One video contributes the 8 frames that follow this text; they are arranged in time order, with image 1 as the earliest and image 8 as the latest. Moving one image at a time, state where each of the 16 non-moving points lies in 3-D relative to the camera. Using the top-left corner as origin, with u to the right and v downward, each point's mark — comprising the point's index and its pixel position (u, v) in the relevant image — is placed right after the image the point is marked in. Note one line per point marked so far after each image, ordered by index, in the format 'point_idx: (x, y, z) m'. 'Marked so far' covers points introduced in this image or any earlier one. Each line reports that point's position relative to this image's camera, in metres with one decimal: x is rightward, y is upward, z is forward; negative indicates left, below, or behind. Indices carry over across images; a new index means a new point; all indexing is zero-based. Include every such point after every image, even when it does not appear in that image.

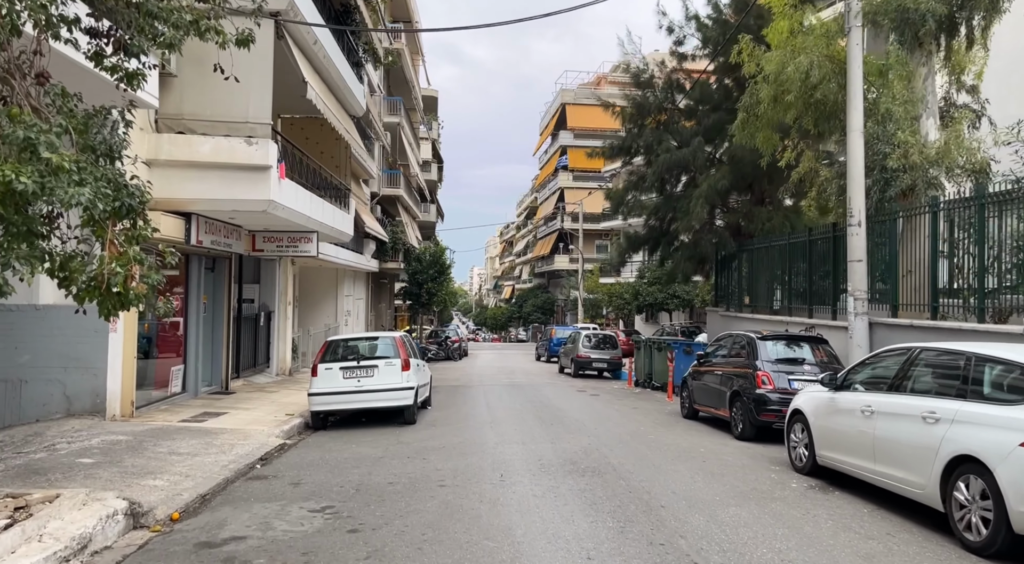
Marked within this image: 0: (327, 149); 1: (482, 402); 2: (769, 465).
0: (-5.2, +3.7, +17.4) m
1: (-0.7, -2.6, +13.8) m
2: (+3.1, -2.2, +7.6) m
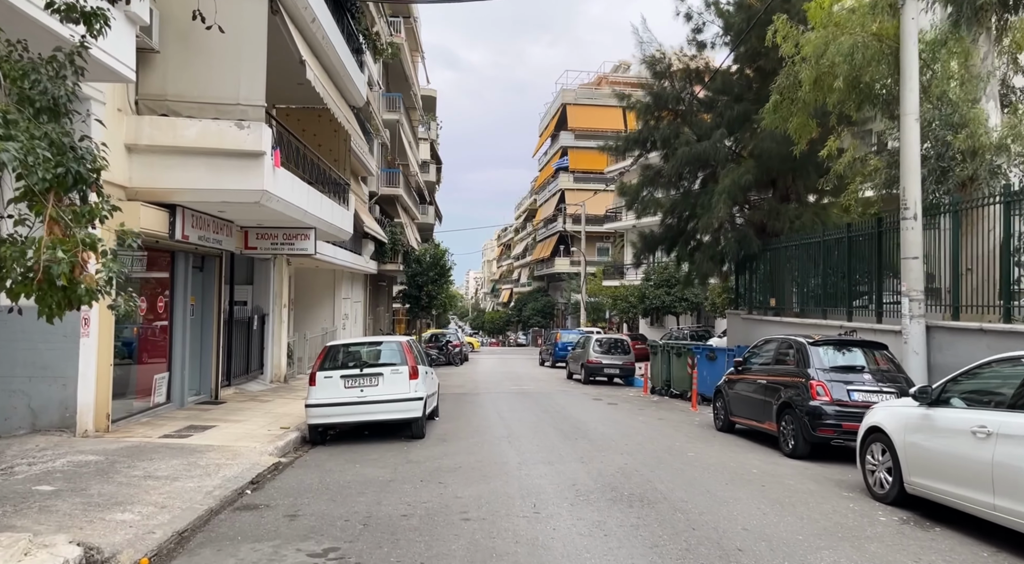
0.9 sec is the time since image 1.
0: (-4.9, +3.7, +16.4) m
1: (-0.4, -2.6, +12.7) m
2: (+3.4, -2.2, +6.6) m
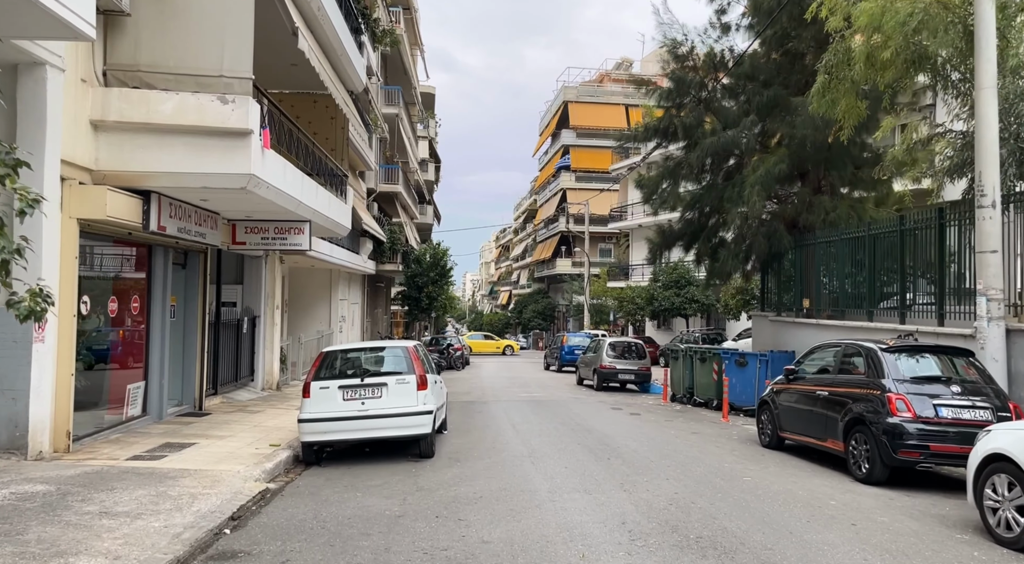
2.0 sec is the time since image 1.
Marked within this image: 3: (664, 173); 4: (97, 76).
0: (-4.6, +3.7, +15.2) m
1: (-0.1, -2.6, +11.5) m
2: (+3.7, -2.1, +5.4) m
3: (+4.0, +2.9, +16.6) m
4: (-5.4, +2.7, +8.3) m
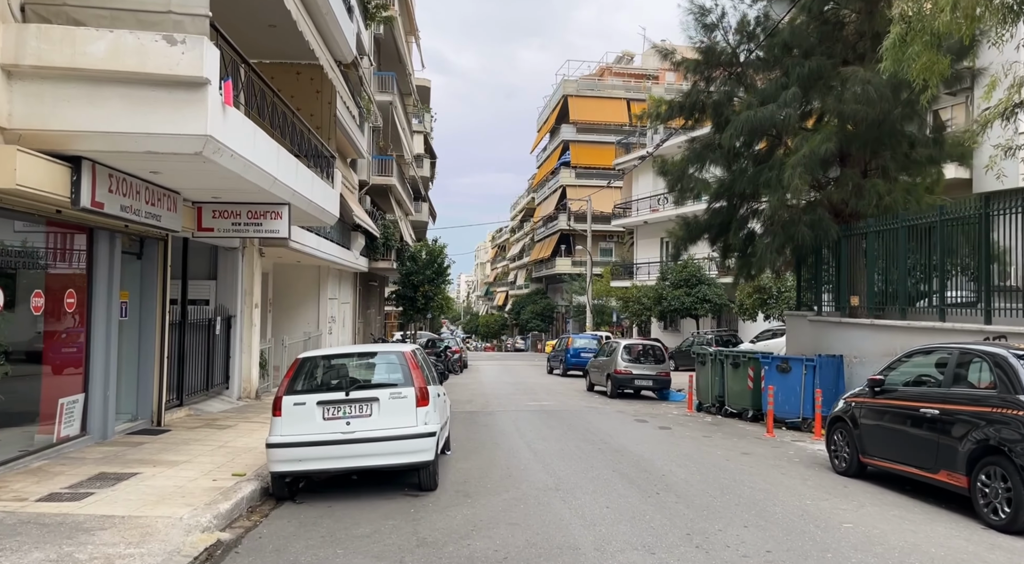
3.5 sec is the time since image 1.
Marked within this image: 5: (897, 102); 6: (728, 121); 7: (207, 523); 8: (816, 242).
0: (-4.5, +3.8, +13.4) m
1: (+0.1, -2.5, +9.8) m
2: (+4.0, -2.0, +3.7) m
3: (+4.2, +3.0, +14.9) m
4: (-5.2, +2.8, +6.5) m
5: (+7.4, +3.5, +12.2) m
6: (+4.9, +3.7, +14.4) m
7: (-2.7, -2.1, +5.5) m
8: (+6.5, +0.9, +13.3) m
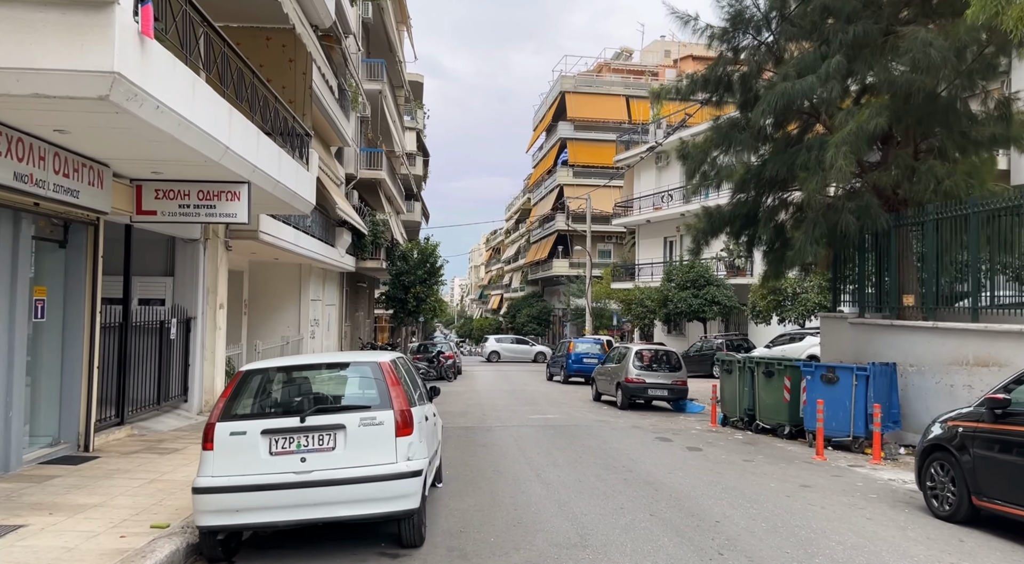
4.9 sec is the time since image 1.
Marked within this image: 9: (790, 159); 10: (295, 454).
0: (-4.4, +3.9, +11.7) m
1: (+0.2, -2.4, +8.1) m
2: (+4.1, -1.9, +2.0) m
3: (+4.2, +3.0, +13.3) m
4: (-5.1, +2.9, +4.8) m
5: (+7.5, +3.5, +10.6) m
6: (+5.0, +3.7, +12.7) m
7: (-2.6, -2.0, +3.8) m
8: (+6.5, +0.9, +11.7) m
9: (+5.3, +2.3, +12.1) m
10: (-1.7, -1.4, +5.0) m
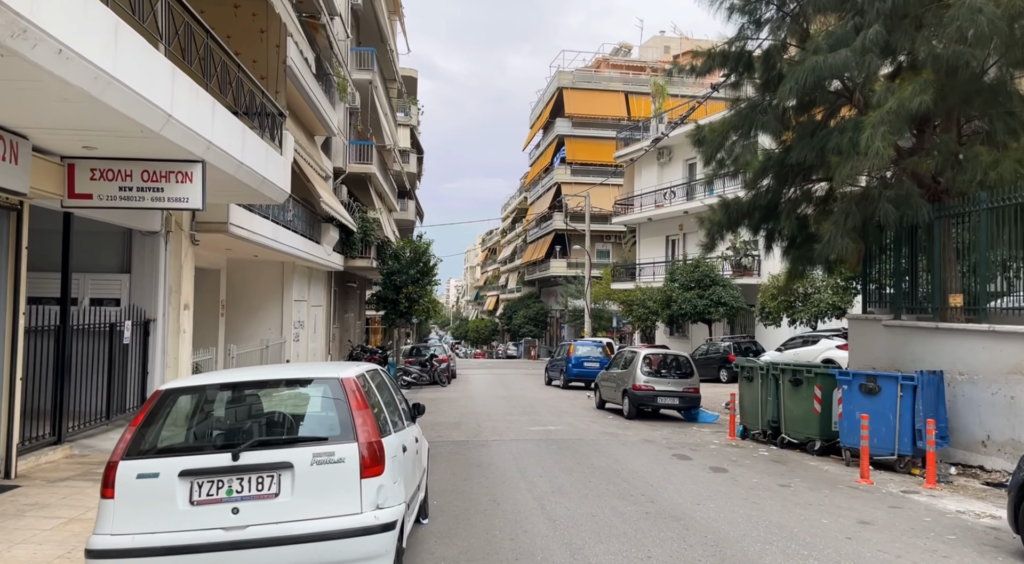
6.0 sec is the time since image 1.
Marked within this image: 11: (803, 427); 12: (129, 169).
0: (-4.5, +3.9, +10.5) m
1: (+0.2, -2.4, +6.8) m
2: (+4.2, -1.8, +0.8) m
3: (+4.2, +3.1, +12.1) m
4: (-5.1, +3.0, +3.5) m
5: (+7.5, +3.6, +9.5) m
6: (+4.9, +3.8, +11.5) m
7: (-2.5, -1.9, +2.5) m
8: (+6.5, +1.0, +10.5) m
9: (+5.3, +2.4, +10.9) m
10: (-1.7, -1.3, +3.7) m
11: (+4.7, -2.4, +10.3) m
12: (-4.4, +1.3, +7.3) m
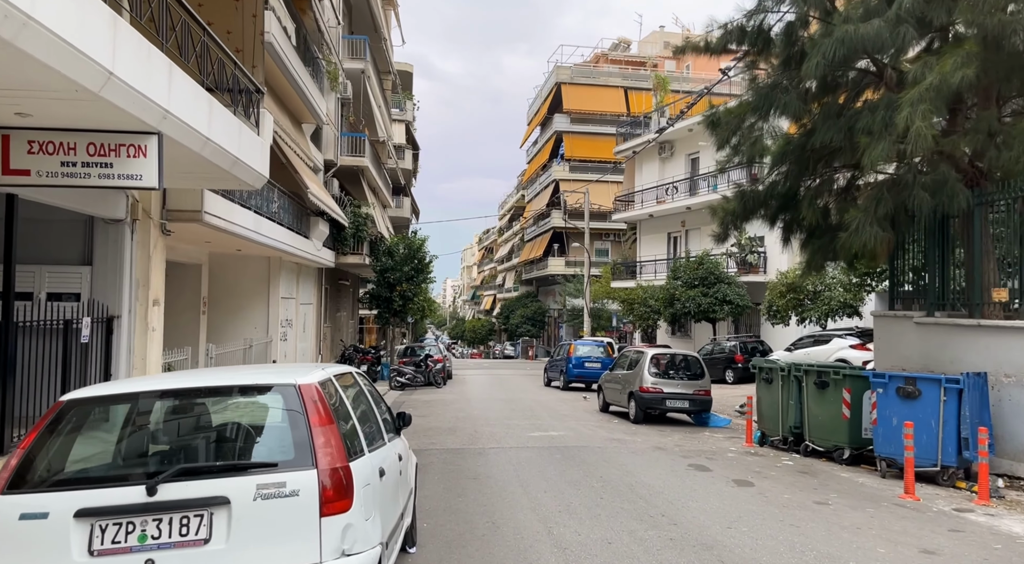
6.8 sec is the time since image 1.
0: (-4.5, +4.0, +9.5) m
1: (+0.2, -2.3, +5.9) m
2: (+4.2, -1.7, -0.1) m
3: (+4.2, +3.2, +11.2) m
4: (-5.0, +3.1, +2.6) m
5: (+7.5, +3.7, +8.6) m
6: (+4.9, +3.9, +10.7) m
7: (-2.5, -1.8, +1.6) m
8: (+6.4, +1.1, +9.6) m
9: (+5.3, +2.5, +10.0) m
10: (-1.7, -1.2, +2.8) m
11: (+4.7, -2.3, +9.4) m
12: (-4.4, +1.4, +6.3) m
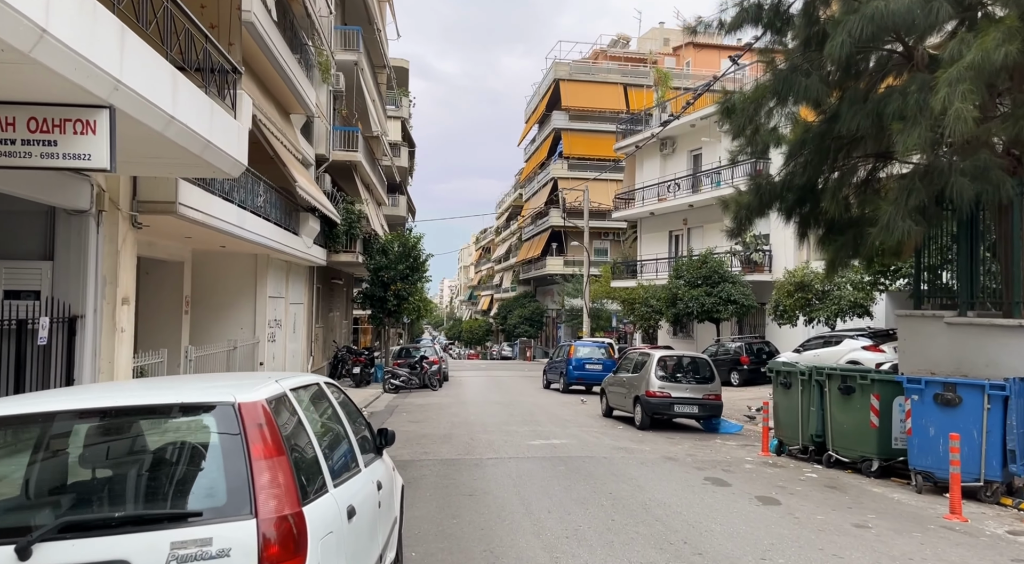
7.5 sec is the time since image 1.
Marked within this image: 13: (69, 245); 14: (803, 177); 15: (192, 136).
0: (-4.5, +4.1, +8.8) m
1: (+0.2, -2.2, +5.2) m
2: (+4.2, -1.7, -0.8) m
3: (+4.2, +3.2, +10.4) m
4: (-5.0, +3.1, +1.8) m
5: (+7.5, +3.7, +7.9) m
6: (+4.9, +3.9, +9.9) m
7: (-2.5, -1.8, +0.8) m
8: (+6.4, +1.1, +8.9) m
9: (+5.3, +2.5, +9.3) m
10: (-1.6, -1.1, +2.1) m
11: (+4.7, -2.2, +8.7) m
12: (-4.4, +1.4, +5.6) m
13: (-6.1, +0.5, +8.6) m
14: (+4.9, +1.8, +10.7) m
15: (-3.6, +1.7, +7.1) m
